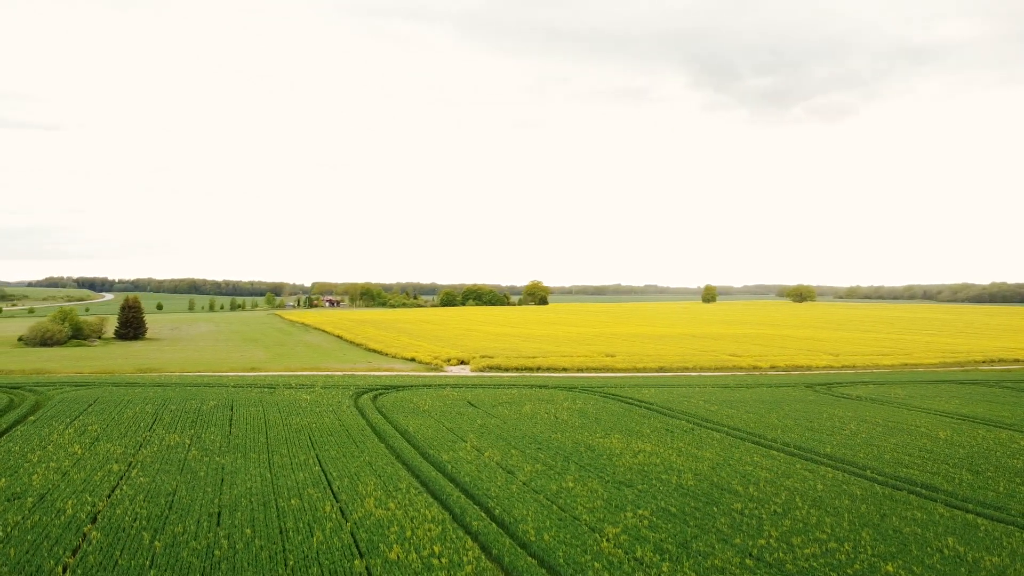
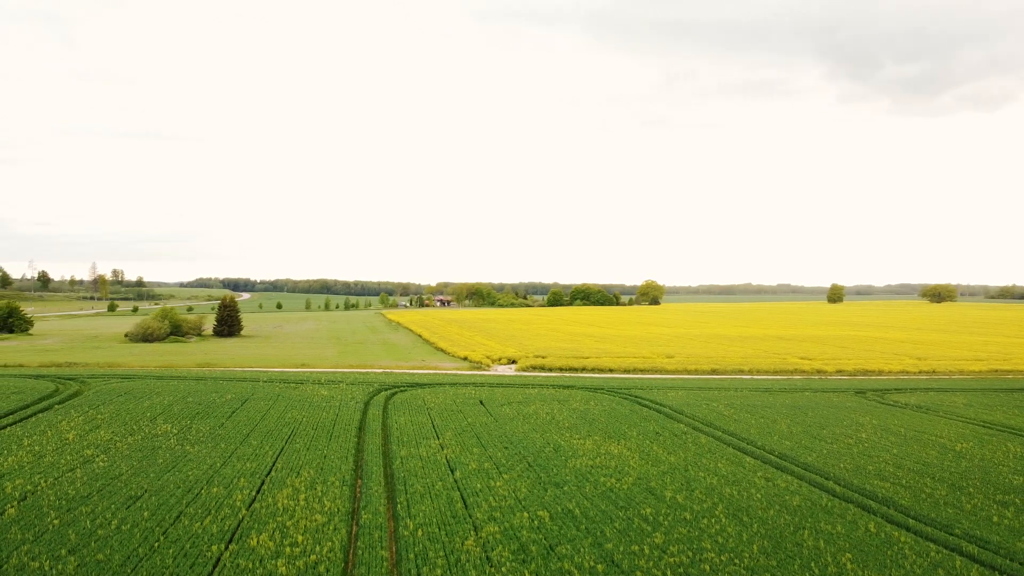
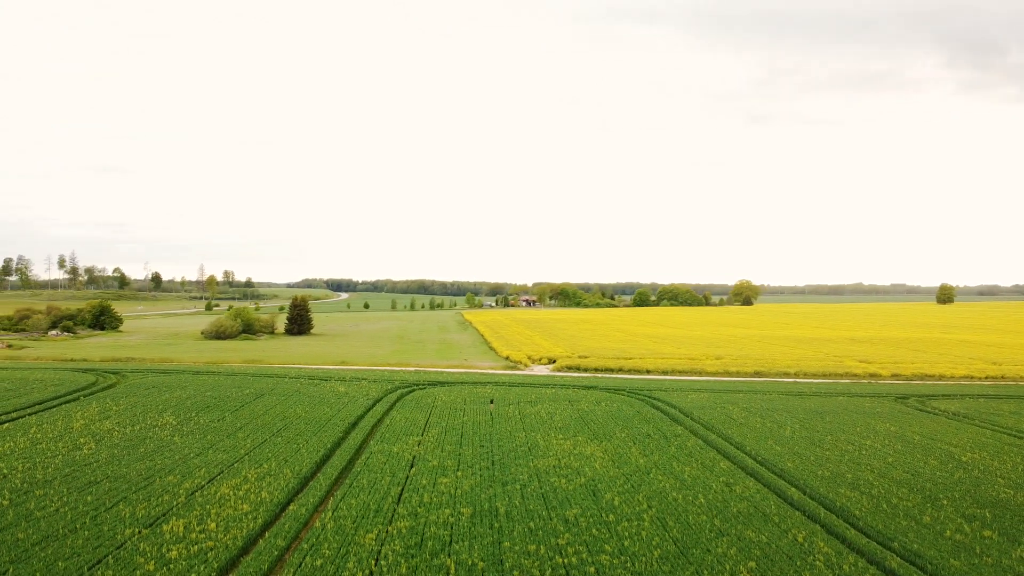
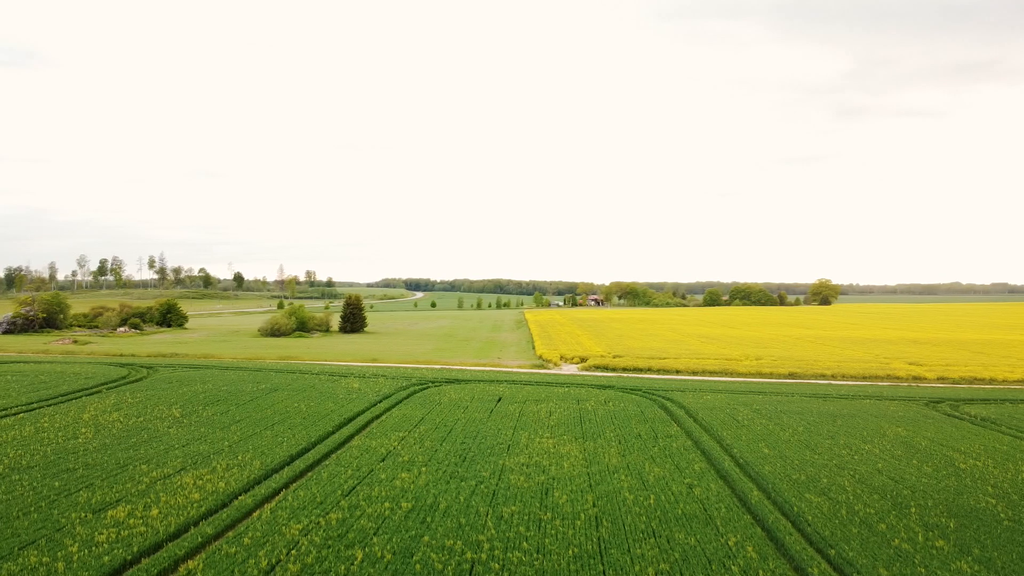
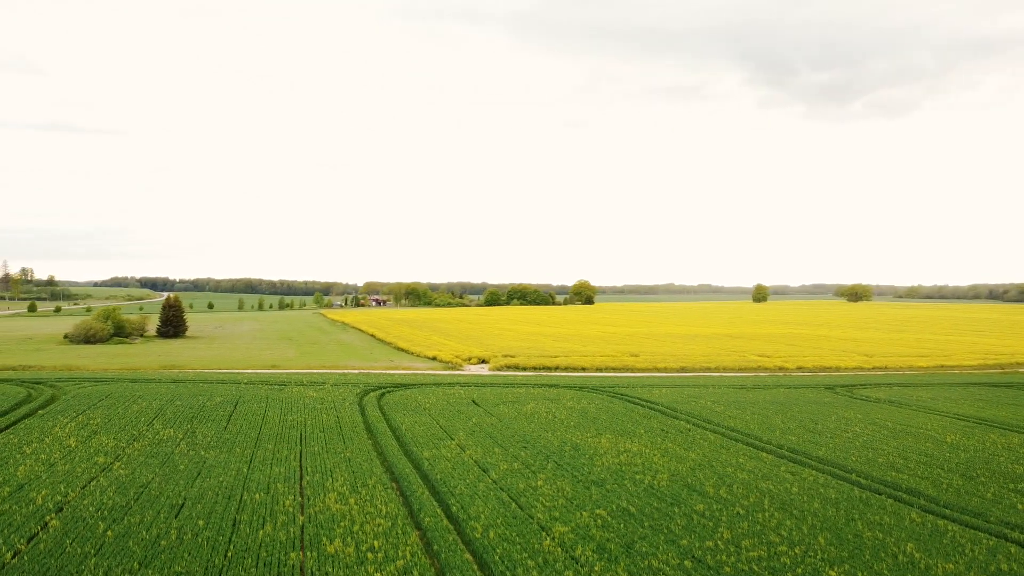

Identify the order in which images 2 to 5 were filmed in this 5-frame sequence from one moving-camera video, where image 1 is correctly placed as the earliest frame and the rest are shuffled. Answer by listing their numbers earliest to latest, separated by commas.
5, 2, 3, 4
